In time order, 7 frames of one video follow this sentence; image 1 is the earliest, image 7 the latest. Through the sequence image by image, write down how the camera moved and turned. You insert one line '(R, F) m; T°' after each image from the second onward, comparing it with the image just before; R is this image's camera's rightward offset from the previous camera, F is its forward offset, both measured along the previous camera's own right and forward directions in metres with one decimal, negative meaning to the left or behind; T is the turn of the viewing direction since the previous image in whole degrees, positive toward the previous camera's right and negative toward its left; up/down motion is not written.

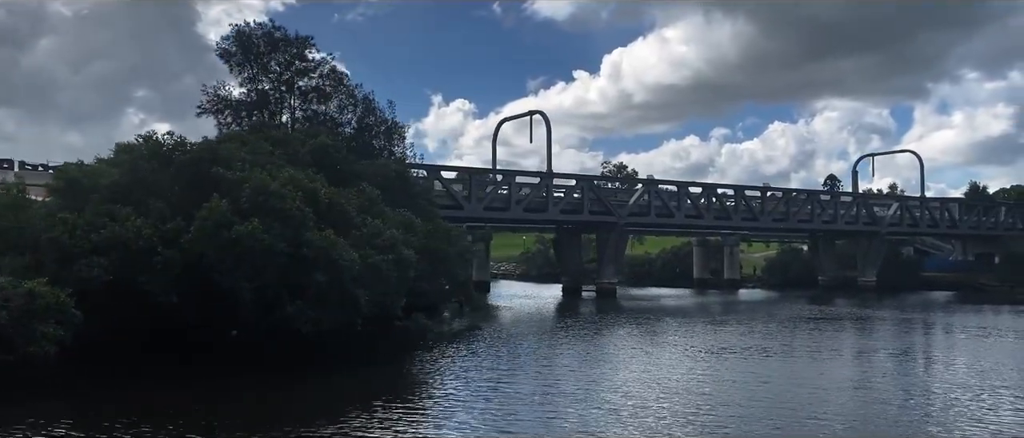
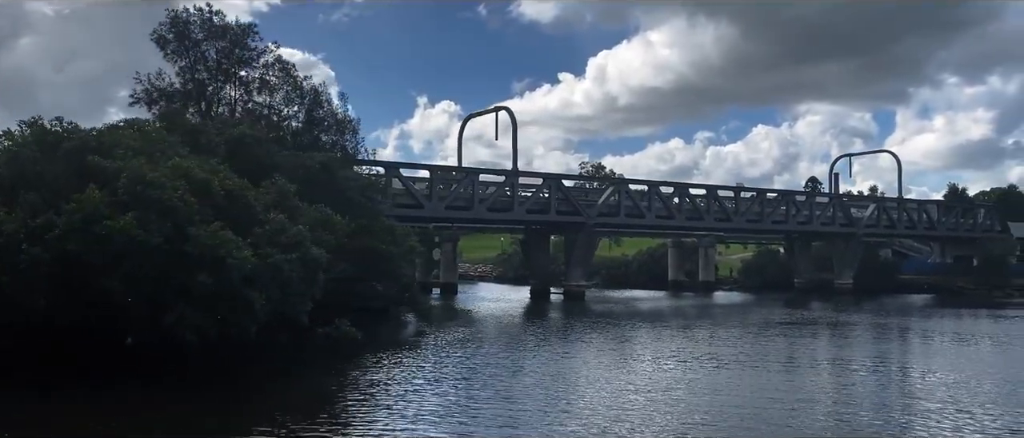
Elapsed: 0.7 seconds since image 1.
(+1.3, +2.1) m; +1°
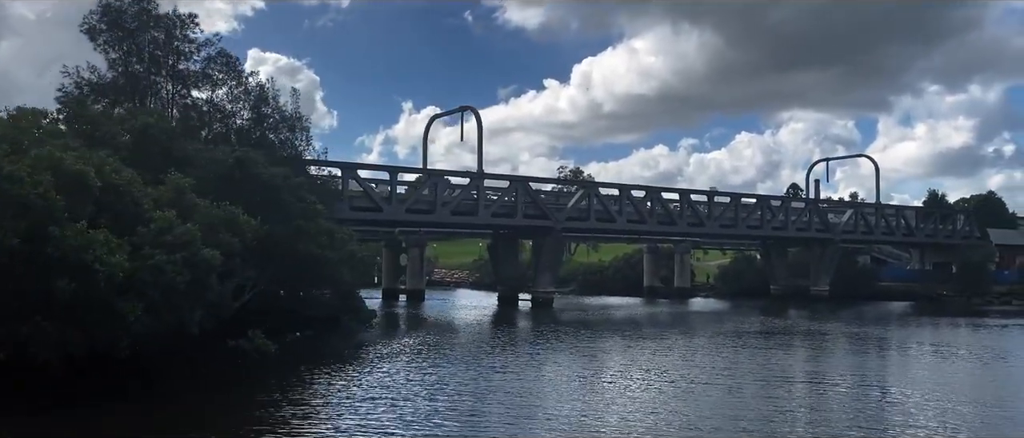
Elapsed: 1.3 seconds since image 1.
(+1.2, +2.0) m; +1°
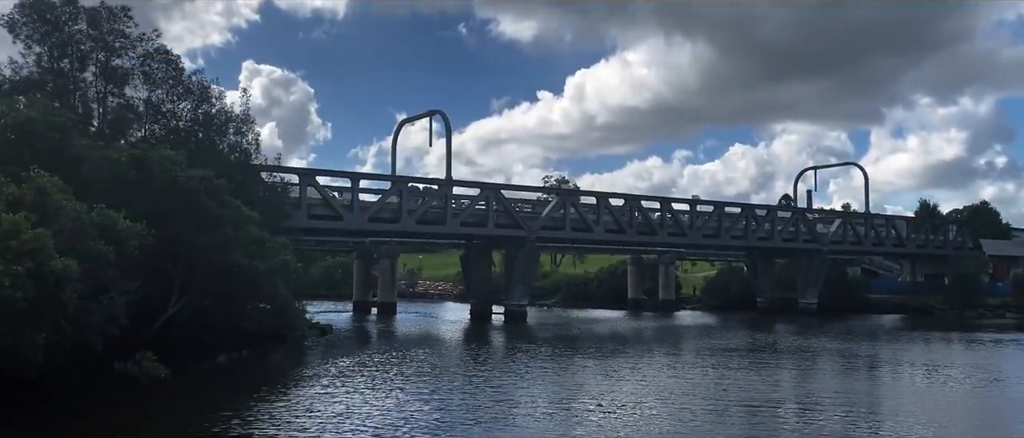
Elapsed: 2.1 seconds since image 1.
(+1.4, +2.5) m; 0°
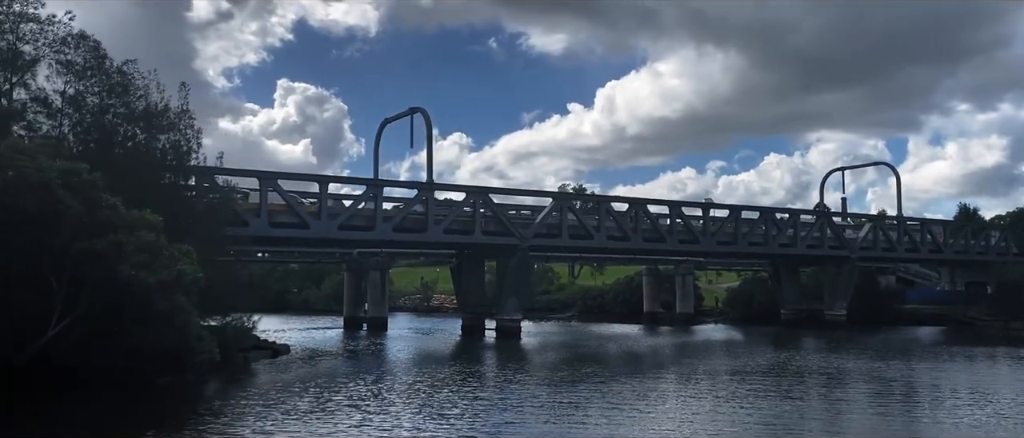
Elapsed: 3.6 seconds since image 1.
(+2.3, +4.7) m; -2°
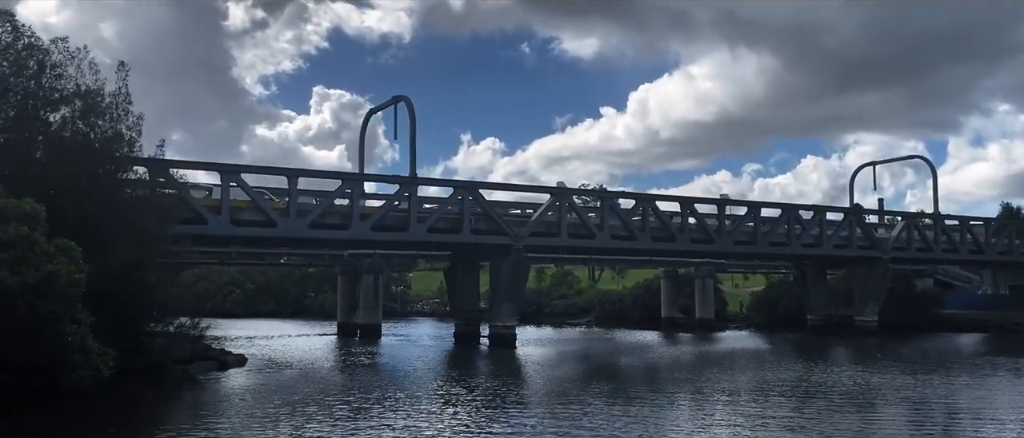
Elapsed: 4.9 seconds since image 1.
(+2.0, +4.0) m; -2°
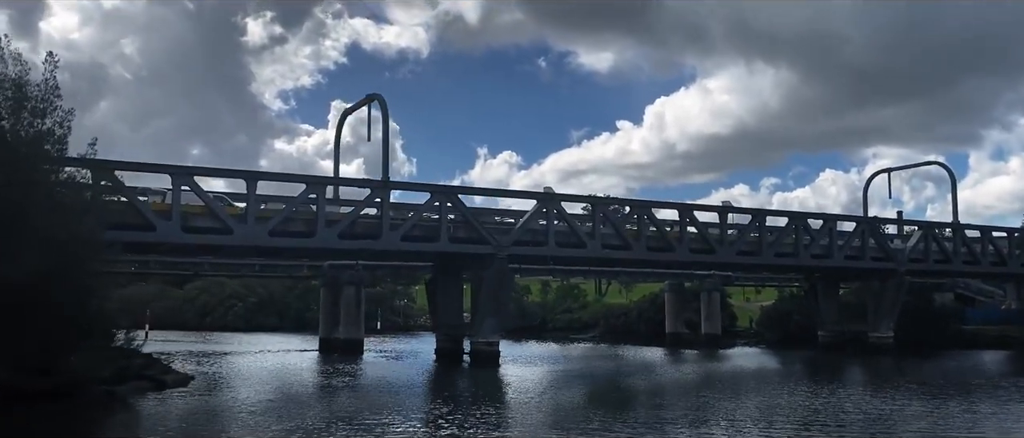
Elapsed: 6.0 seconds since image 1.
(+1.6, +3.2) m; -1°
